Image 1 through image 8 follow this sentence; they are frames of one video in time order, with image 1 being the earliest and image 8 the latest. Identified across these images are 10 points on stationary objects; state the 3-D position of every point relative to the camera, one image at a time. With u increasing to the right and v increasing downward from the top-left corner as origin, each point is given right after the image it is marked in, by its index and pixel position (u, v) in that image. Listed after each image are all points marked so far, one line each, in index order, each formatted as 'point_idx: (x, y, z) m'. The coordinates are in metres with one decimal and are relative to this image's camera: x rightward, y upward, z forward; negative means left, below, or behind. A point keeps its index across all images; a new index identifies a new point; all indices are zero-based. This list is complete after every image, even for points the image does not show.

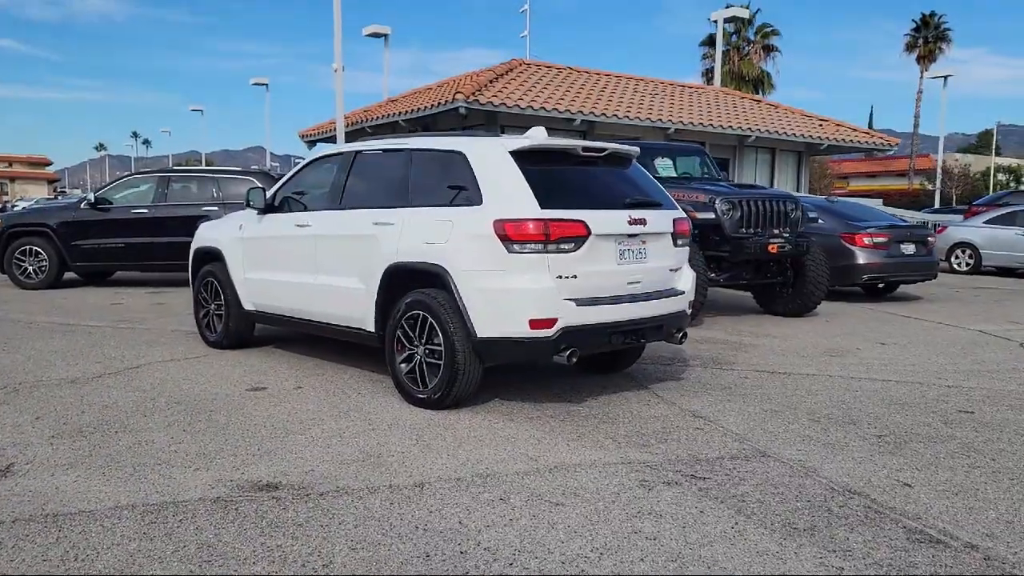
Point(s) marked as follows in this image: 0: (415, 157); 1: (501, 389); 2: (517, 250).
0: (-0.8, +1.0, +6.4) m
1: (-0.1, -0.8, +6.4) m
2: (0.0, +0.2, +5.4) m
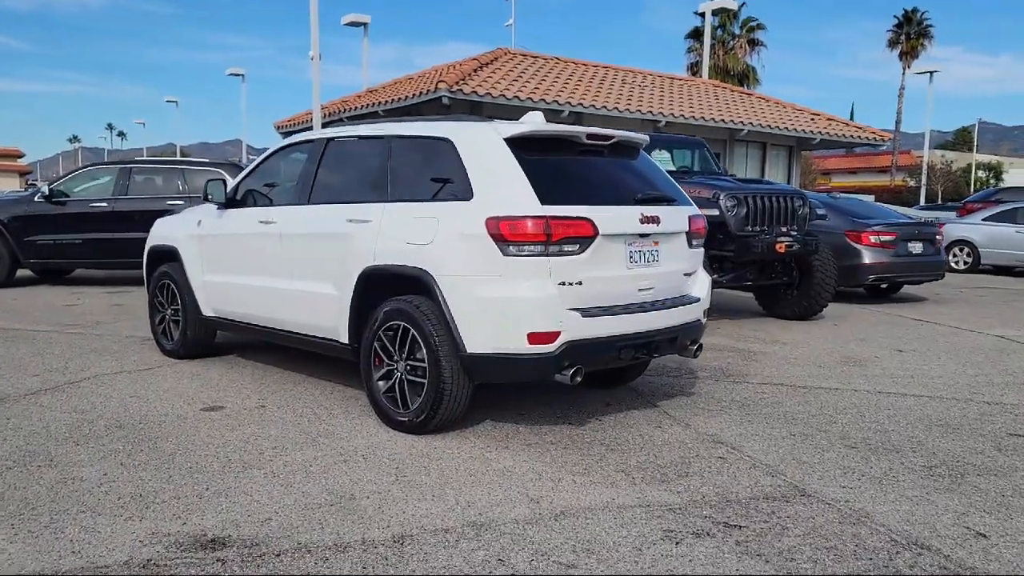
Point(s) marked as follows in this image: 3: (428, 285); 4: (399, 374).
0: (-0.8, +1.0, +5.6) m
1: (-0.1, -0.8, +5.6) m
2: (0.0, +0.2, +4.7) m
3: (-0.5, 0.0, +5.0) m
4: (-0.7, -0.5, +5.2) m
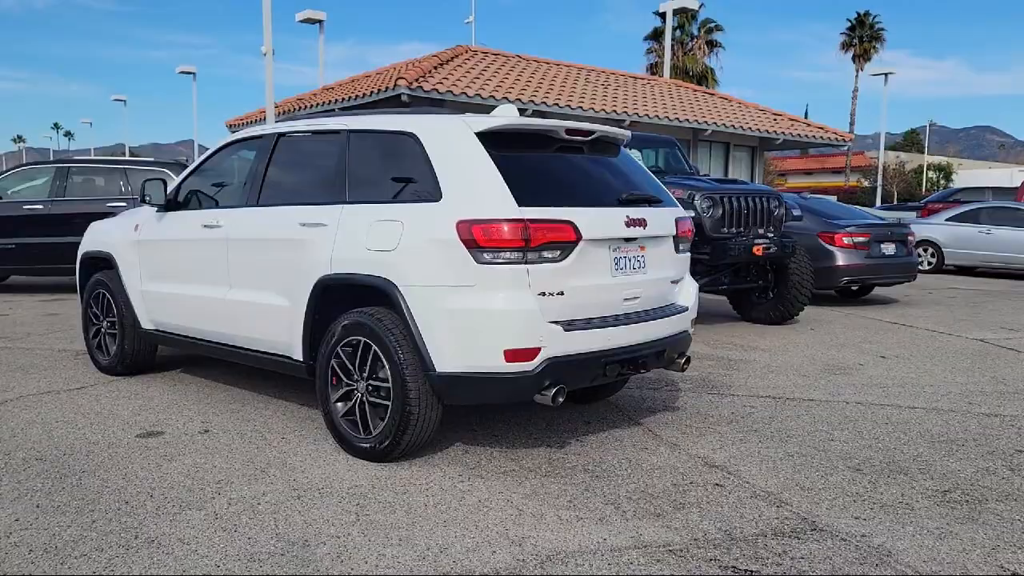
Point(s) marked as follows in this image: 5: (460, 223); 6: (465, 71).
0: (-1.0, +0.9, +5.1) m
1: (-0.3, -0.9, +5.1) m
2: (-0.1, +0.1, +4.2) m
3: (-0.7, 0.0, +4.5) m
4: (-0.9, -0.6, +4.7) m
5: (-0.3, +0.3, +4.2) m
6: (-1.0, +4.5, +17.2) m
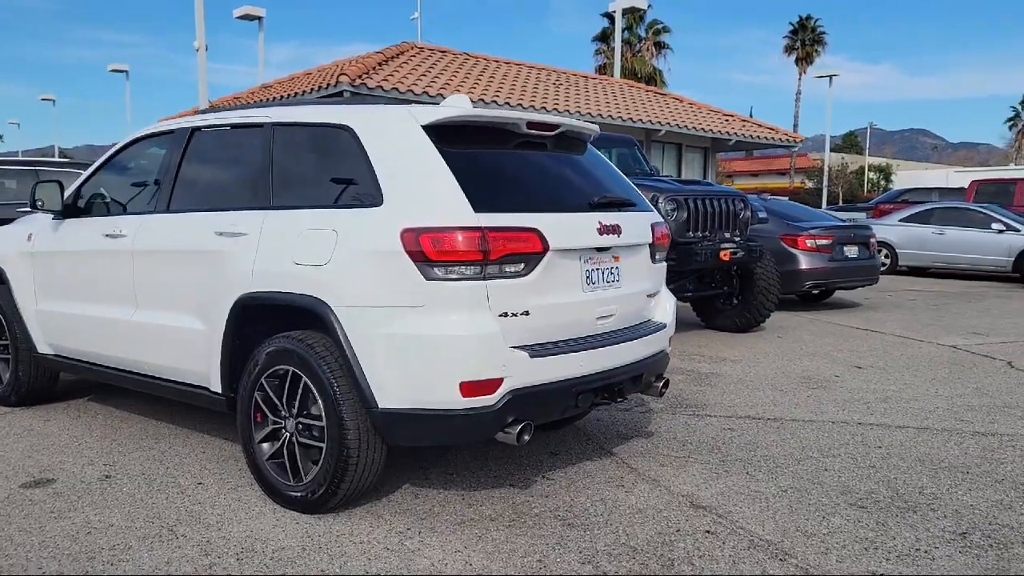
0: (-1.2, +0.8, +4.3) m
1: (-0.5, -1.0, +4.5) m
2: (-0.3, +0.1, +3.5) m
3: (-0.9, -0.1, +3.8) m
4: (-1.1, -0.7, +4.0) m
5: (-0.5, +0.2, +3.6) m
6: (-2.0, +4.4, +16.5) m
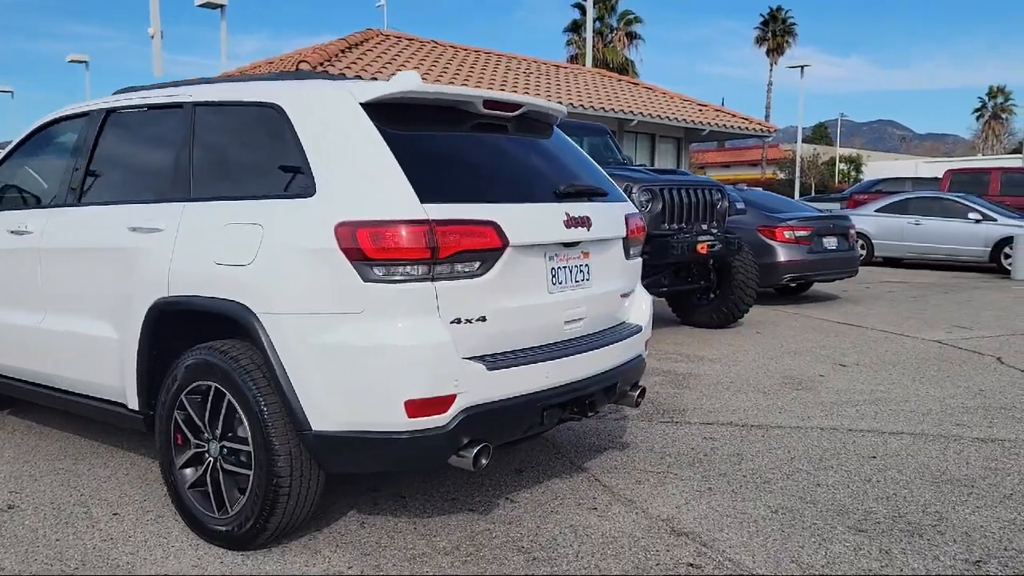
0: (-1.4, +0.8, +3.8) m
1: (-0.7, -1.0, +4.0) m
2: (-0.5, 0.0, +3.0) m
3: (-1.0, -0.2, +3.2) m
4: (-1.3, -0.7, +3.5) m
5: (-0.6, +0.2, +3.1) m
6: (-2.6, +4.5, +15.9) m
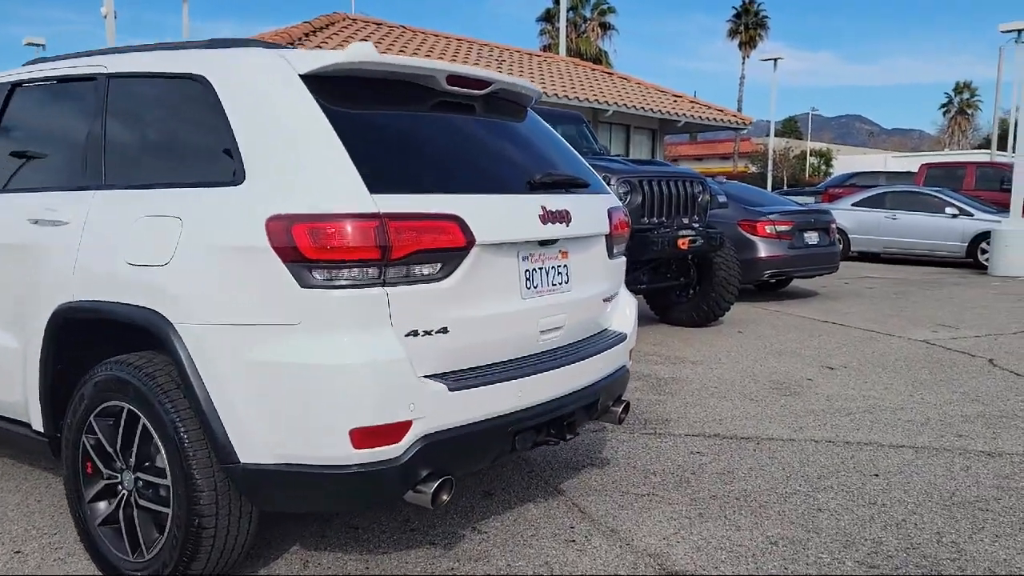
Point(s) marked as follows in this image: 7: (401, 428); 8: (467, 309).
0: (-1.6, +0.8, +3.3) m
1: (-0.9, -1.0, +3.5) m
2: (-0.6, 0.0, +2.5) m
3: (-1.2, -0.2, +2.7) m
4: (-1.4, -0.7, +3.0) m
5: (-0.7, +0.2, +2.6) m
6: (-3.2, +4.6, +15.3) m
7: (-0.4, -0.4, +2.6) m
8: (-0.2, -0.1, +2.8) m
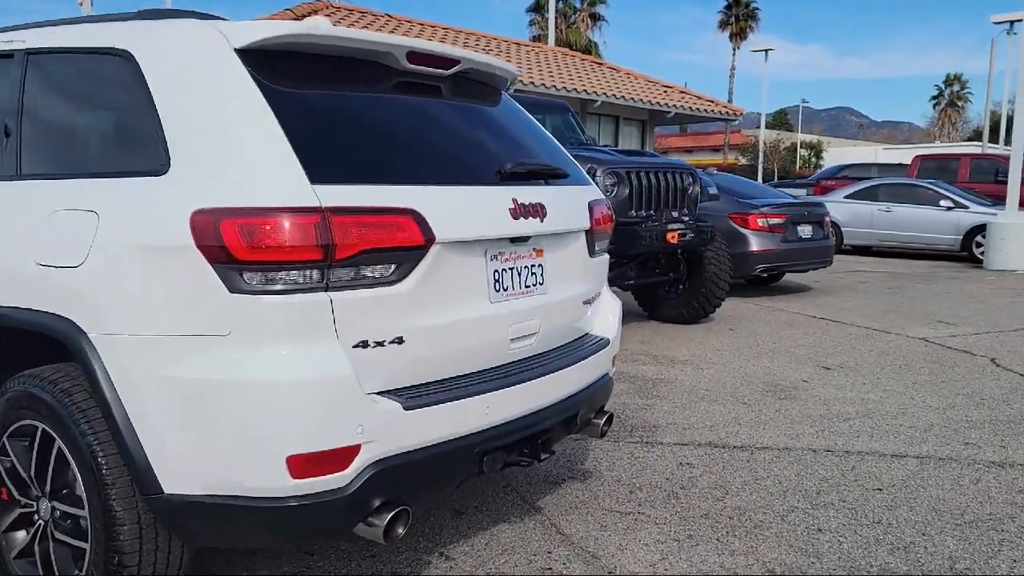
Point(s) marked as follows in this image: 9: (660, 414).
0: (-1.7, +0.8, +2.9) m
1: (-1.0, -1.0, +3.1) m
2: (-0.7, 0.0, +2.2) m
3: (-1.3, -0.2, +2.4) m
4: (-1.5, -0.8, +2.6) m
5: (-0.8, +0.2, +2.2) m
6: (-3.4, +4.7, +14.9) m
7: (-0.5, -0.5, +2.3) m
8: (-0.3, -0.1, +2.5) m
9: (+0.9, -0.8, +5.1) m
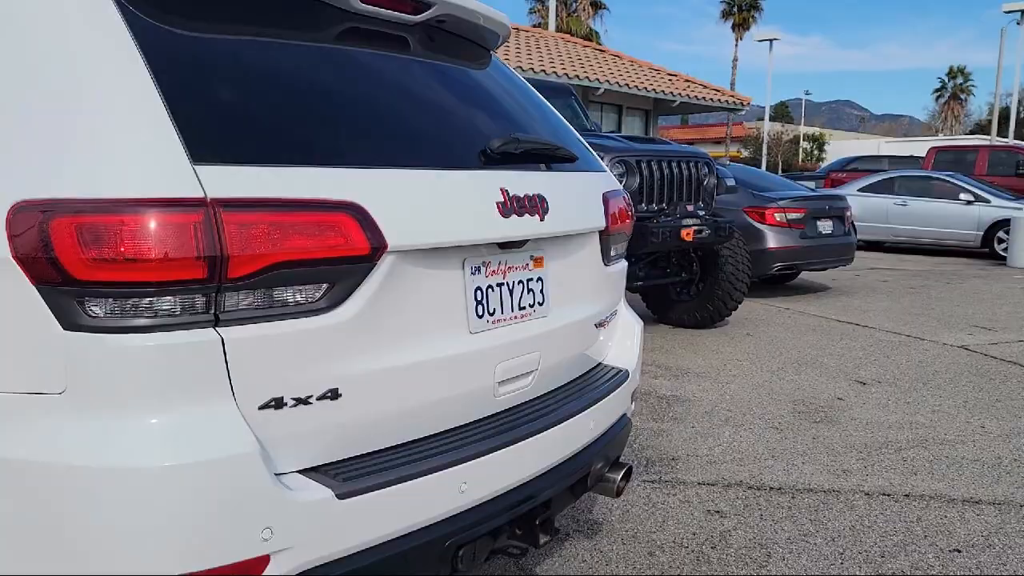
0: (-1.7, +0.7, +2.1) m
1: (-1.0, -1.1, +2.4) m
2: (-0.7, -0.1, +1.4) m
3: (-1.3, -0.2, +1.6) m
4: (-1.5, -0.8, +1.9) m
5: (-0.9, +0.1, +1.5) m
6: (-3.4, +4.8, +14.1) m
7: (-0.5, -0.5, +1.5) m
8: (-0.3, -0.1, +1.7) m
9: (+0.9, -0.8, +4.4) m
